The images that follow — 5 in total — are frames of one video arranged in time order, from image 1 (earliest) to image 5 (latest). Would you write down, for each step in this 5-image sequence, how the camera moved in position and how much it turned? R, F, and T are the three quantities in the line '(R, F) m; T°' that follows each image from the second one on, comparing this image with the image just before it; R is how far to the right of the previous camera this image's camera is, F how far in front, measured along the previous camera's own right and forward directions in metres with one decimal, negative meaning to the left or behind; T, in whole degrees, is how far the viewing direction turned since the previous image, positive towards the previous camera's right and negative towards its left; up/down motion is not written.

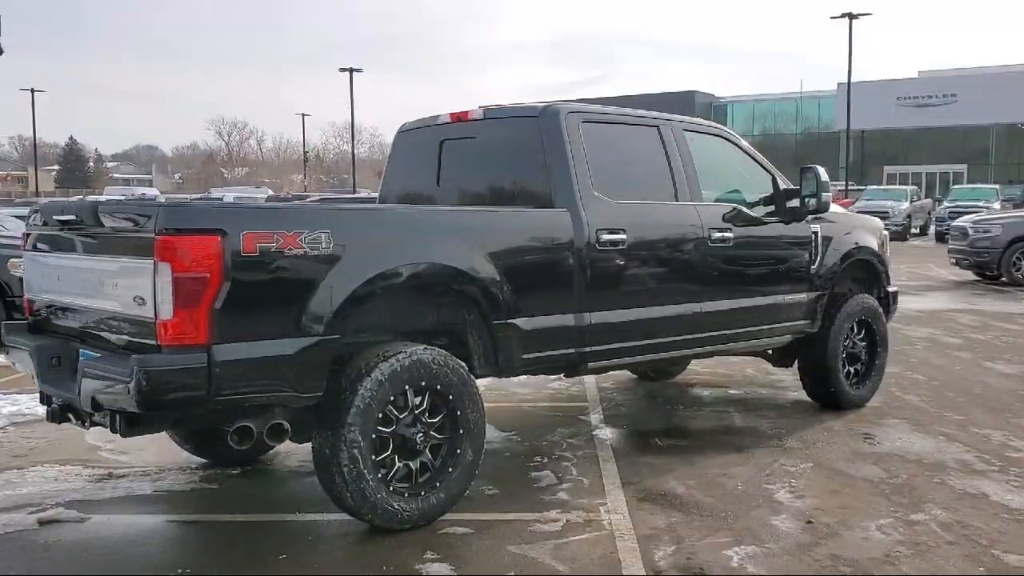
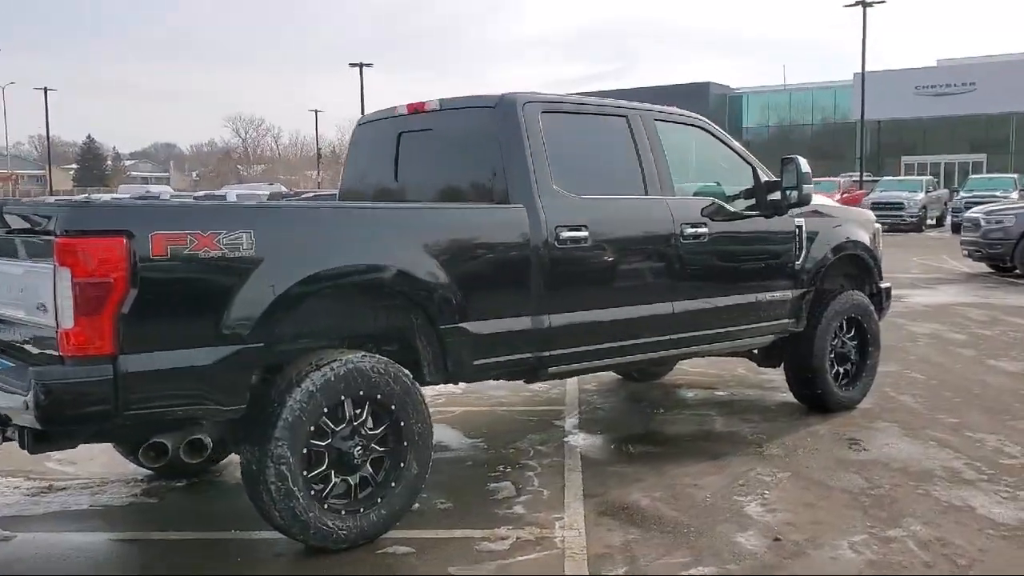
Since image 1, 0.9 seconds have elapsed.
(+0.3, +0.3) m; -1°
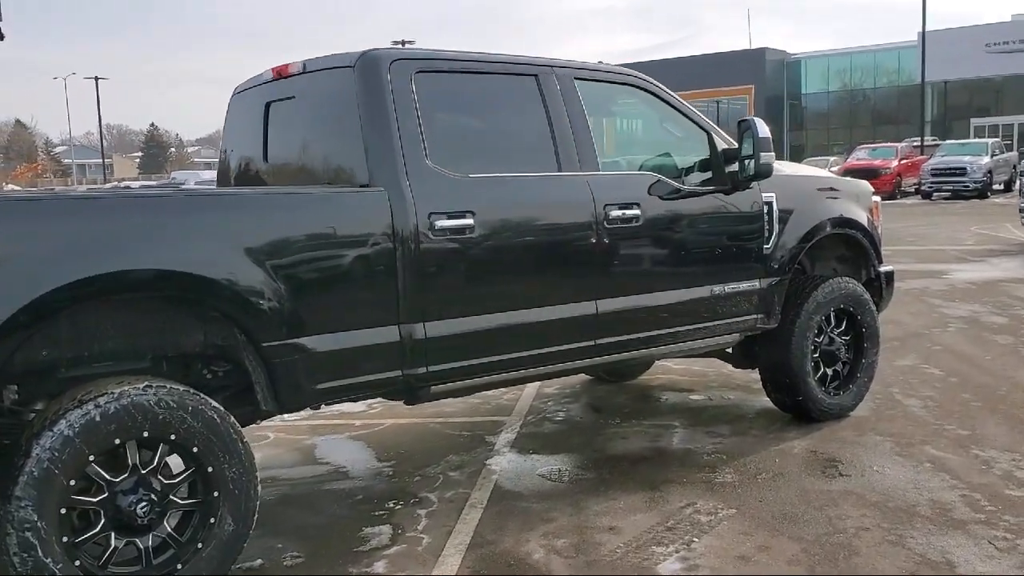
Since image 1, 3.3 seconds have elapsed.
(+0.7, +0.8) m; -4°
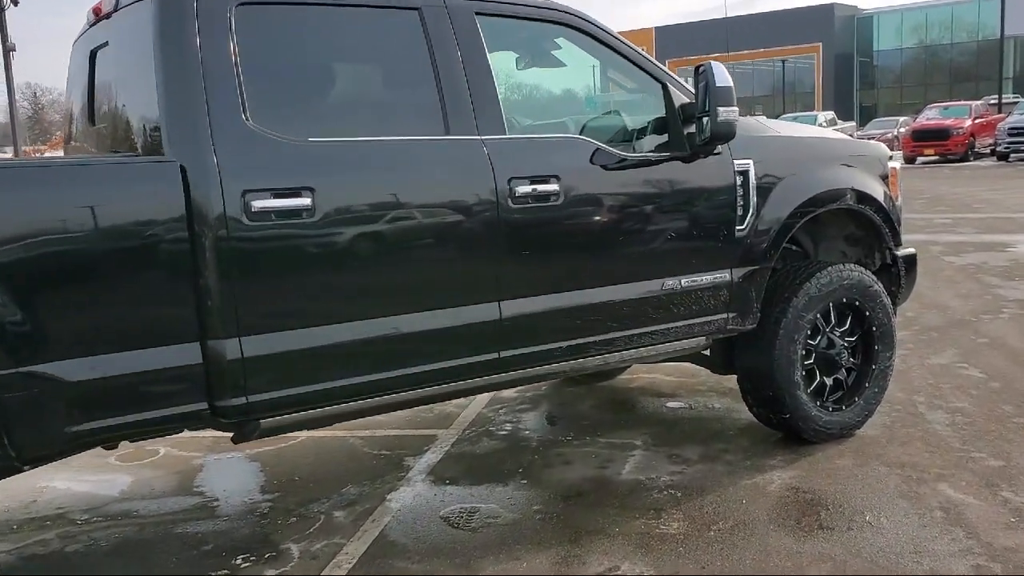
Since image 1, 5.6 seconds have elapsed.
(+0.6, +0.9) m; -4°
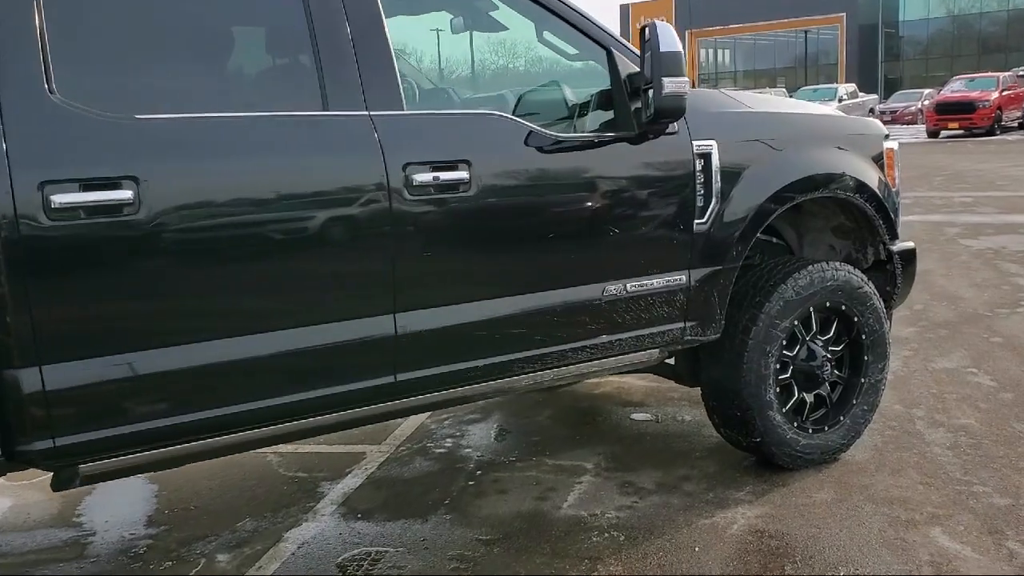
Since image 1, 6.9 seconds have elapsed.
(+0.3, +0.5) m; -1°
